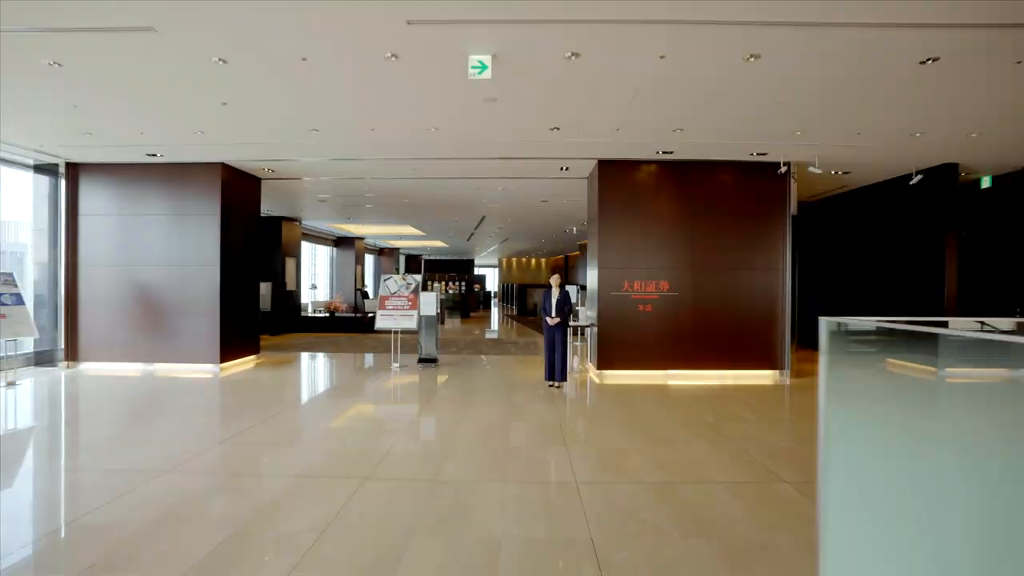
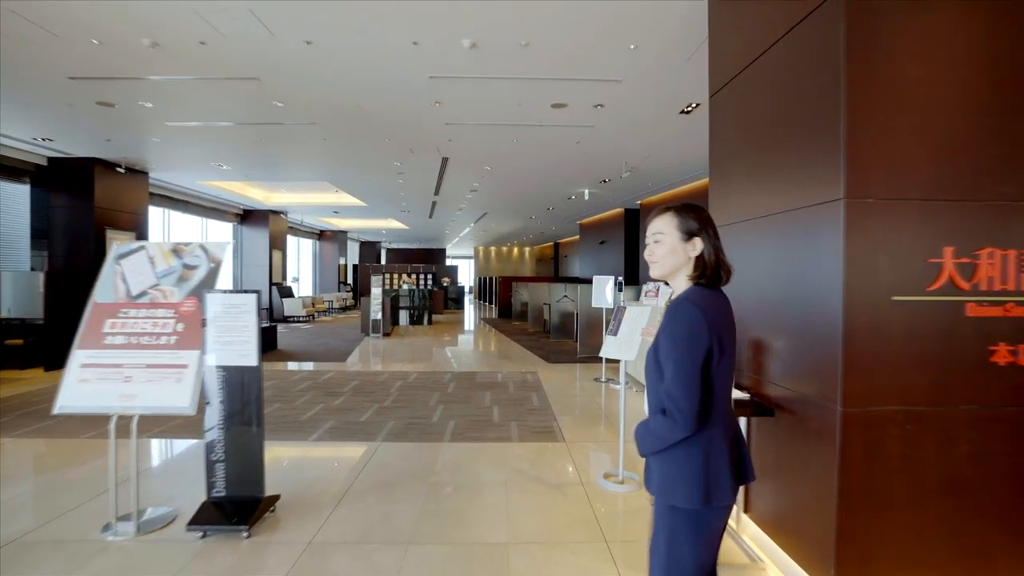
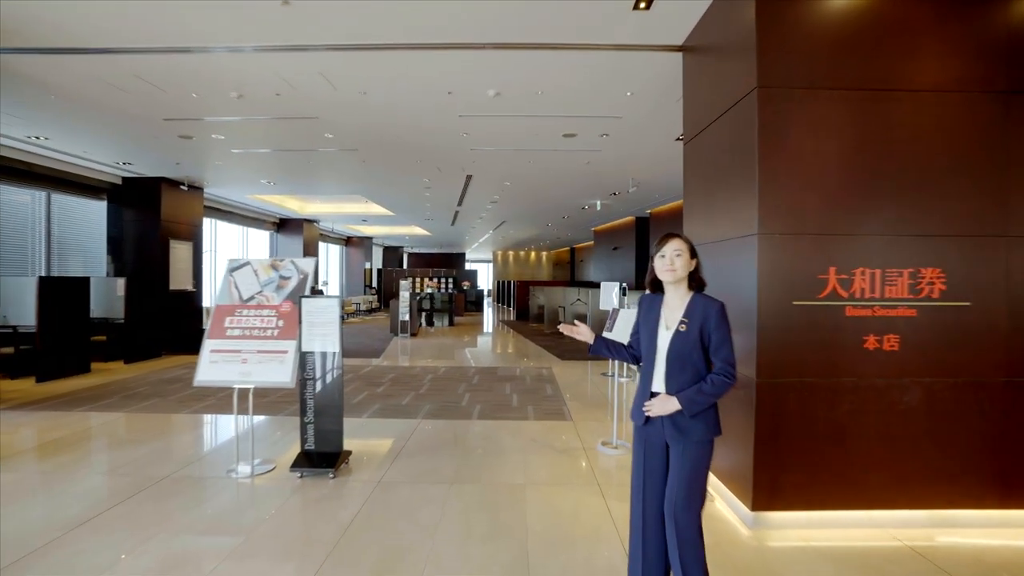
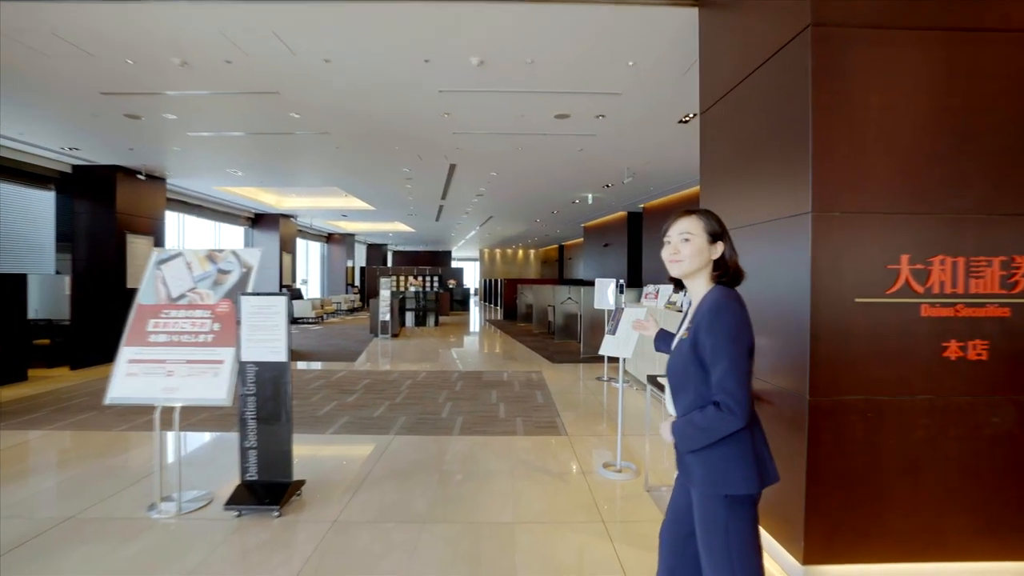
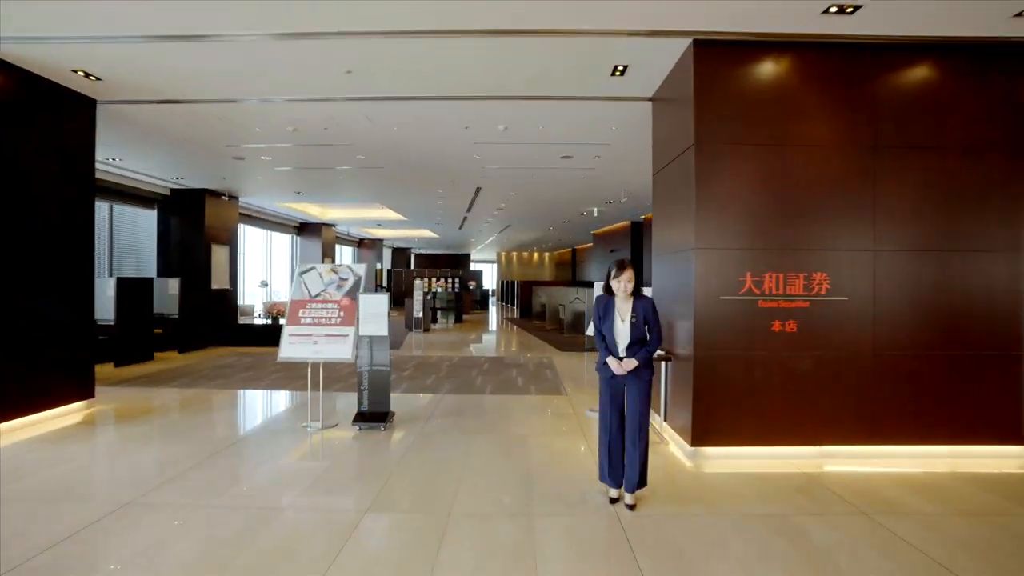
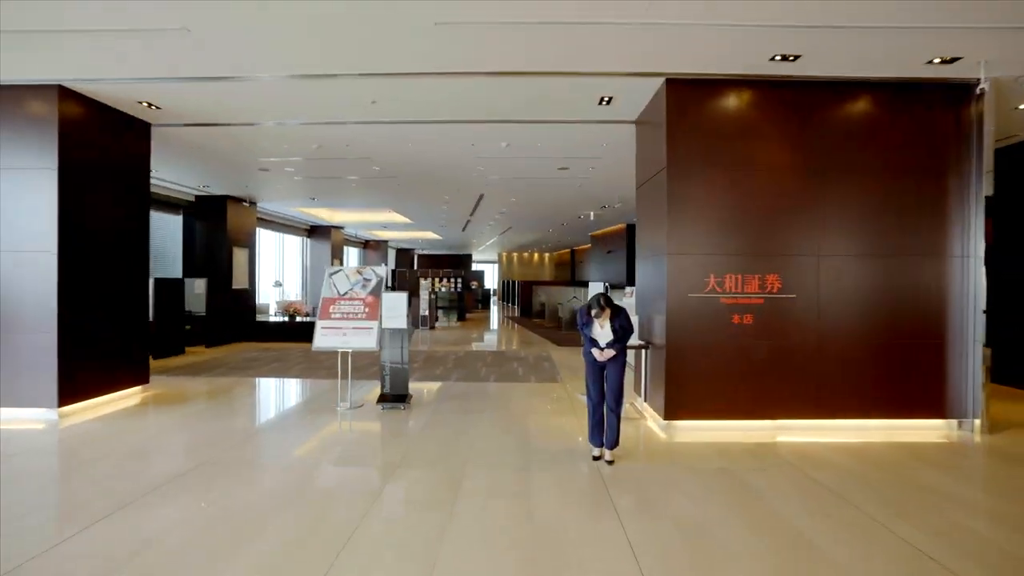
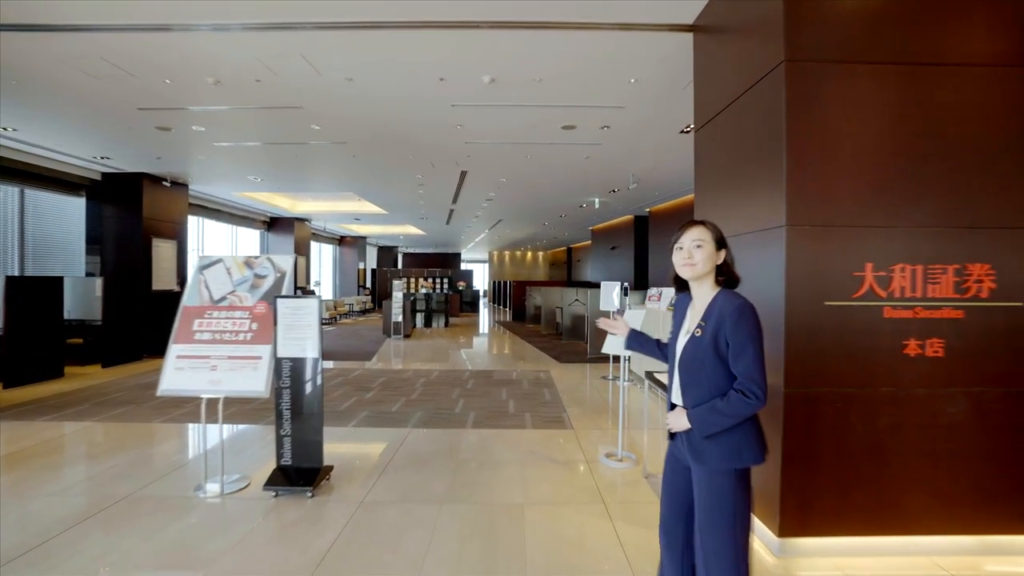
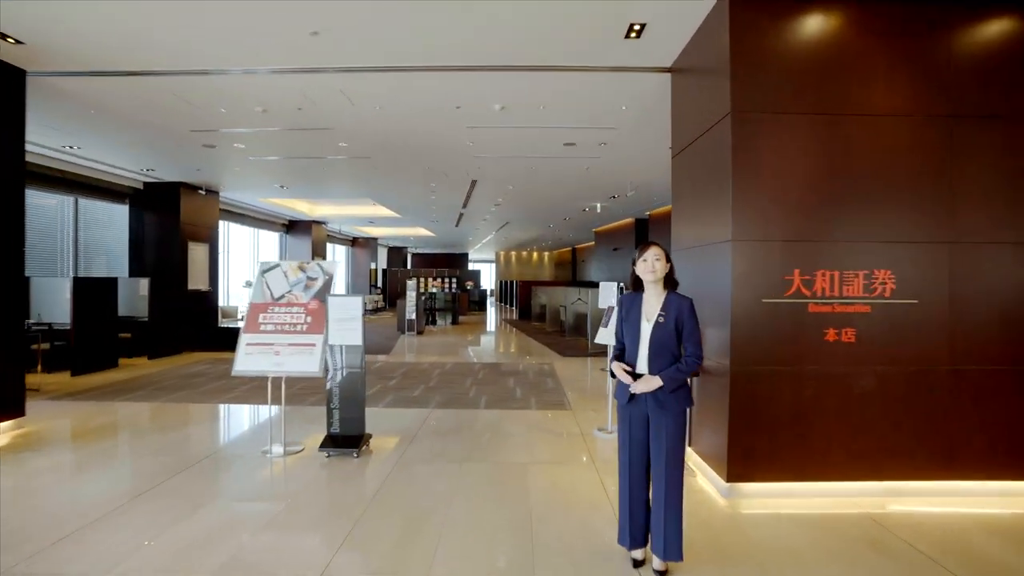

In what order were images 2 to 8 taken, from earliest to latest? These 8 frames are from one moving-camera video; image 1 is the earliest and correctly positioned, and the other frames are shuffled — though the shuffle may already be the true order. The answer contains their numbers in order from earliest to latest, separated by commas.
6, 5, 8, 3, 7, 4, 2
